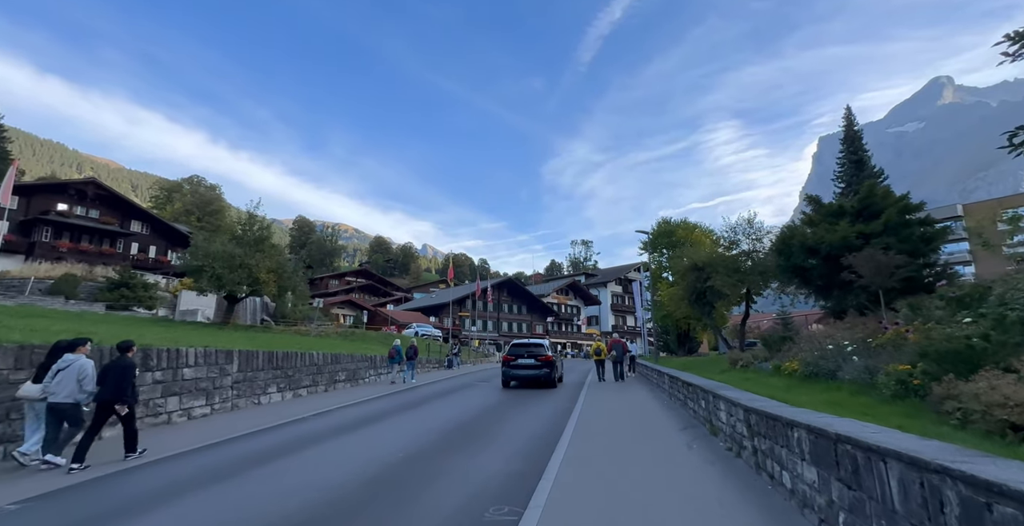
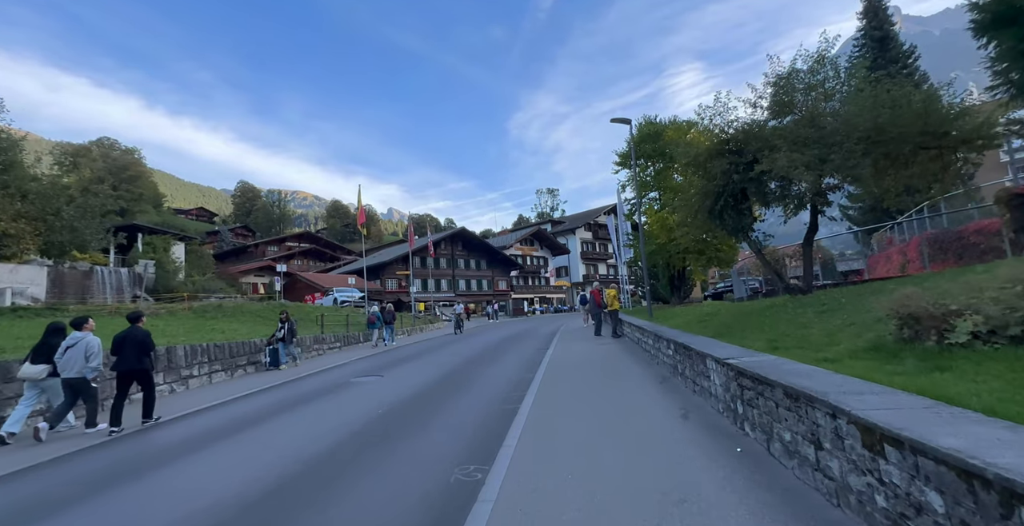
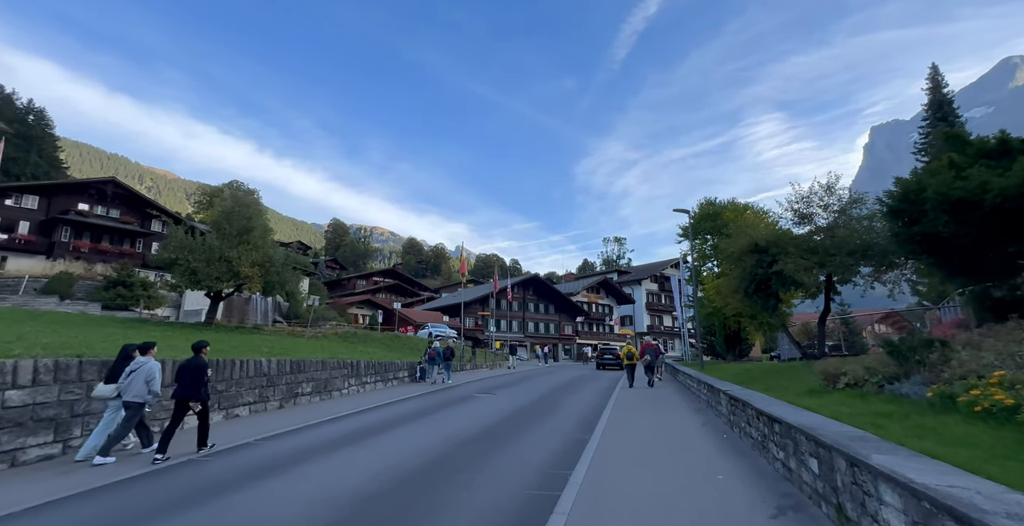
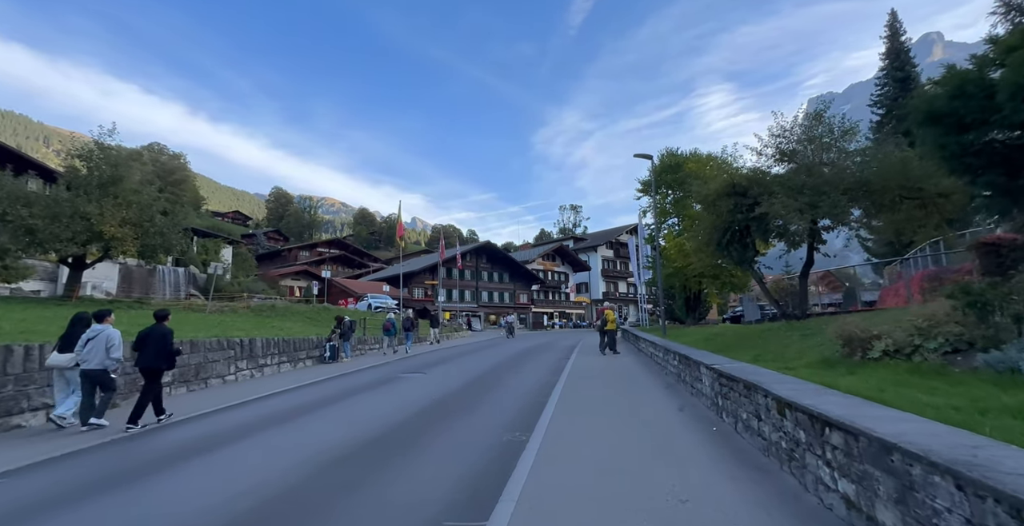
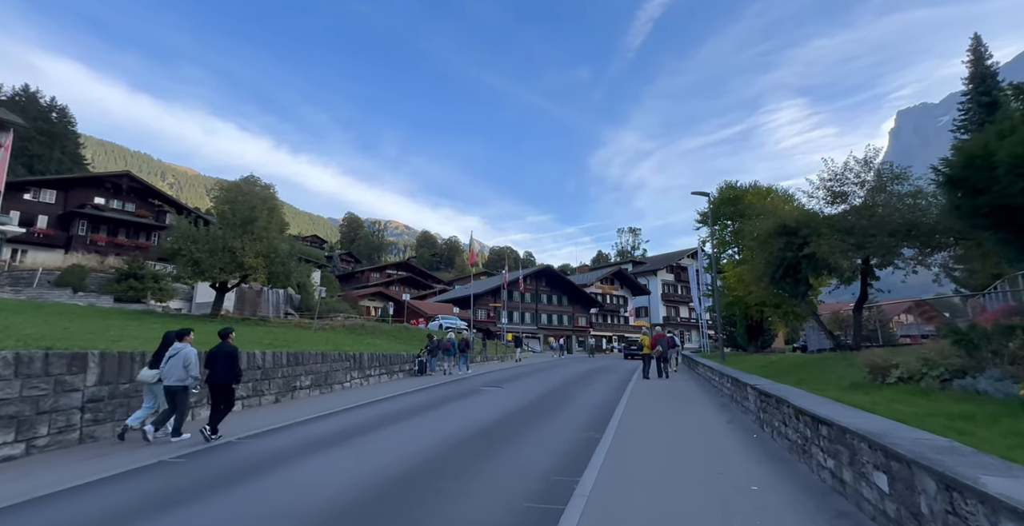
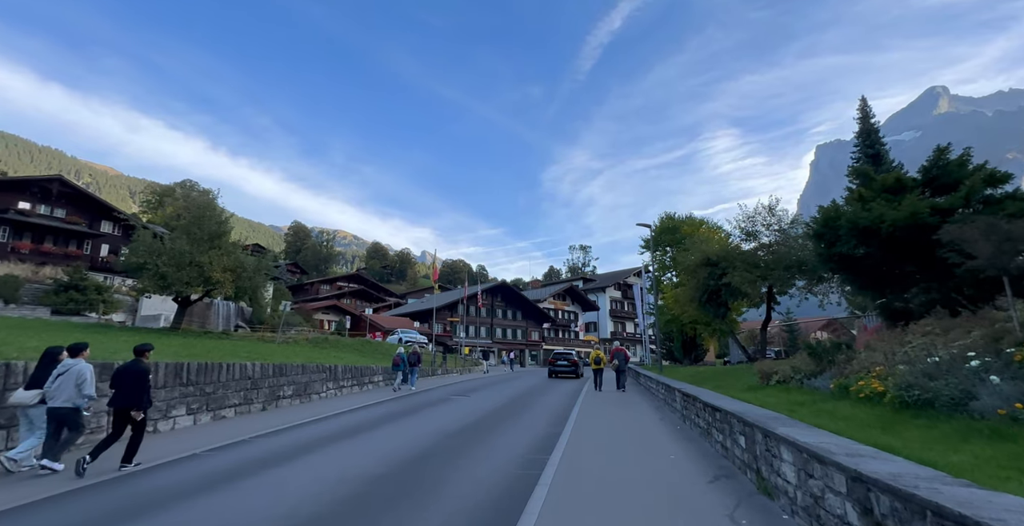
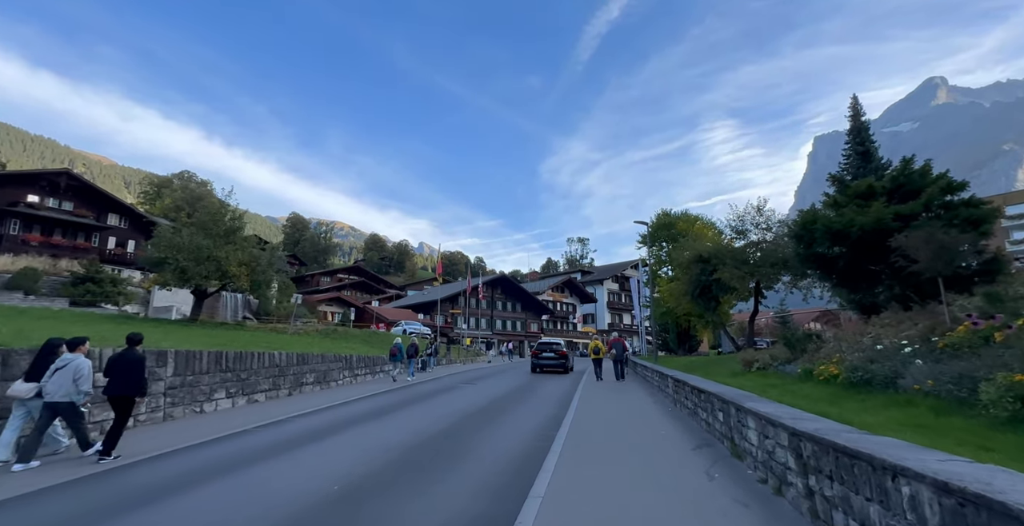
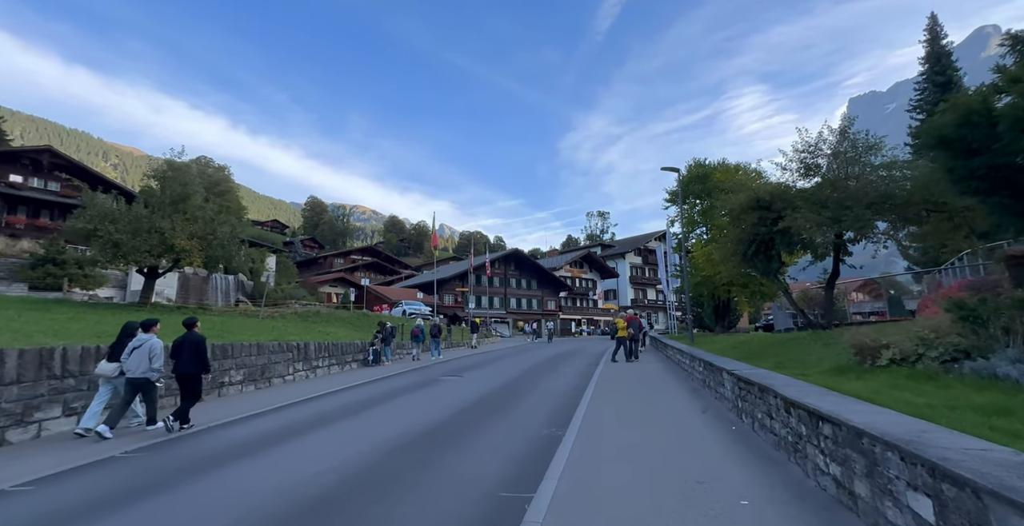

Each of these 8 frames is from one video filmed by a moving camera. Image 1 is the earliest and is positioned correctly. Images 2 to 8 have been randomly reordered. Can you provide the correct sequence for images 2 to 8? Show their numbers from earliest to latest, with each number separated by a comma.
7, 6, 3, 5, 8, 4, 2
